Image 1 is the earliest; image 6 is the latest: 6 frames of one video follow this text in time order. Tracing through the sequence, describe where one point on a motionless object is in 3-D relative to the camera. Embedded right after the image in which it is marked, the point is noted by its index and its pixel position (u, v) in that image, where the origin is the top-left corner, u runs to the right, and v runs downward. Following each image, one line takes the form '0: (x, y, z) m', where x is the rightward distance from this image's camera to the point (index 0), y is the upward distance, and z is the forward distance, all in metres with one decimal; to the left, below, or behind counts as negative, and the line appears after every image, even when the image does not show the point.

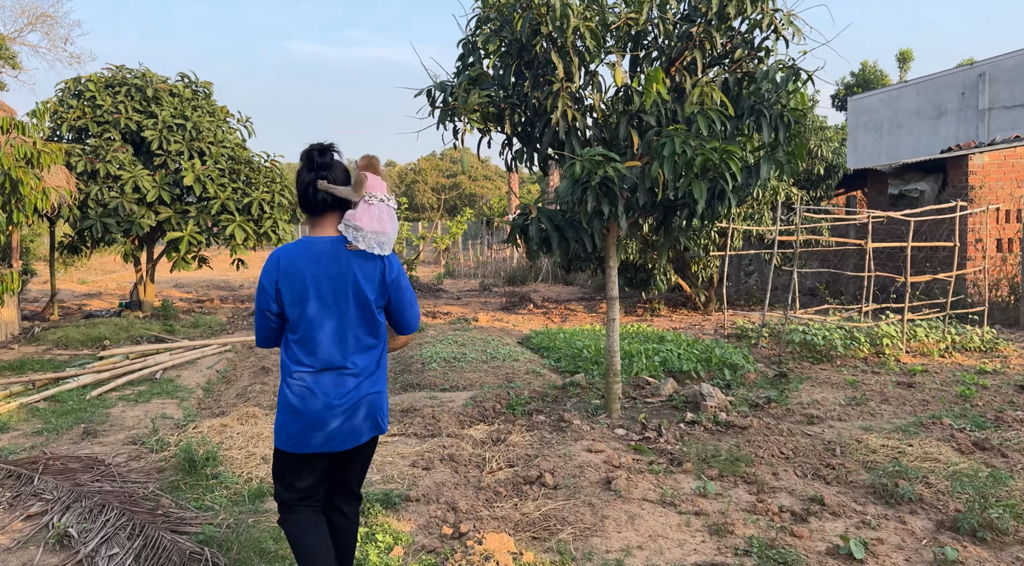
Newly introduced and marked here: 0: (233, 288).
0: (-5.6, -0.1, +14.5) m
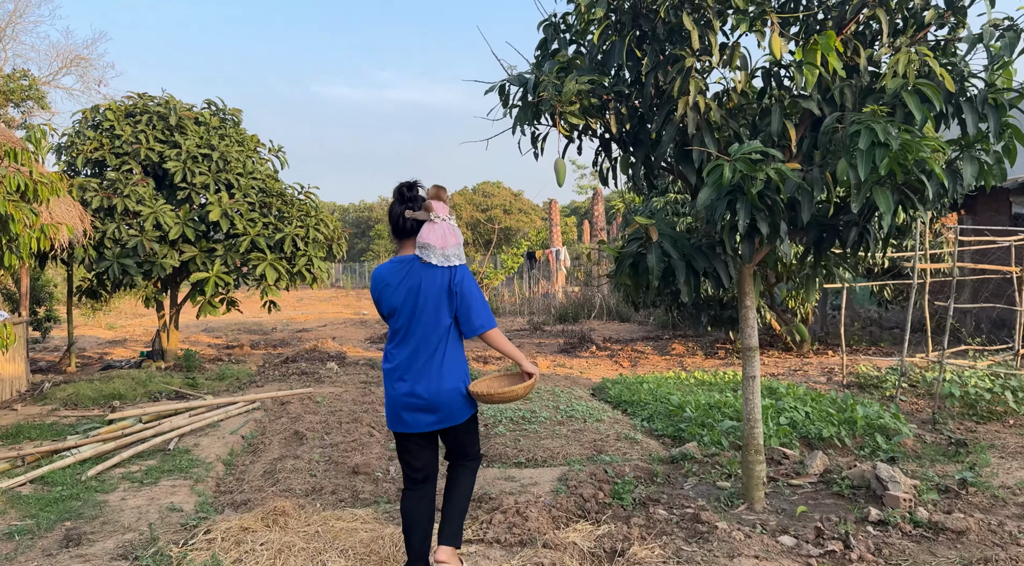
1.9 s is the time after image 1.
0: (-4.6, -0.9, +13.5) m
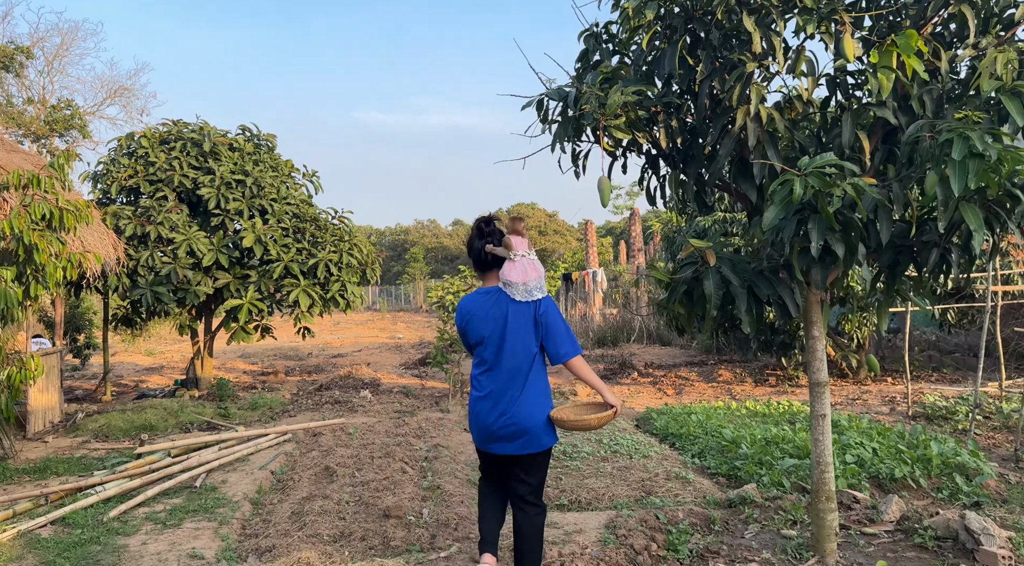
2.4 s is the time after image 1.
0: (-3.9, -1.4, +13.4) m
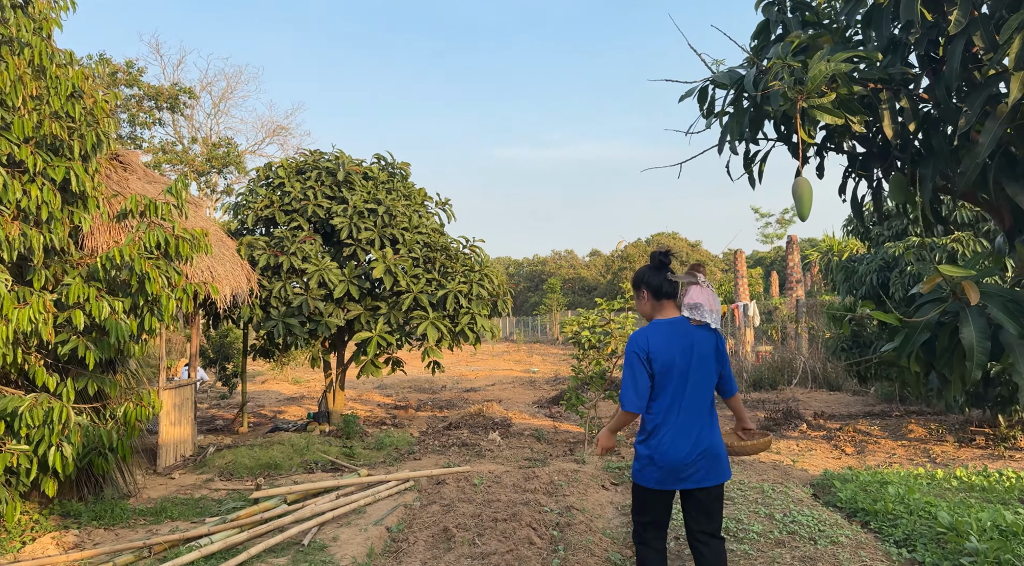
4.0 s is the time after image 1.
0: (-1.4, -1.9, +13.1) m
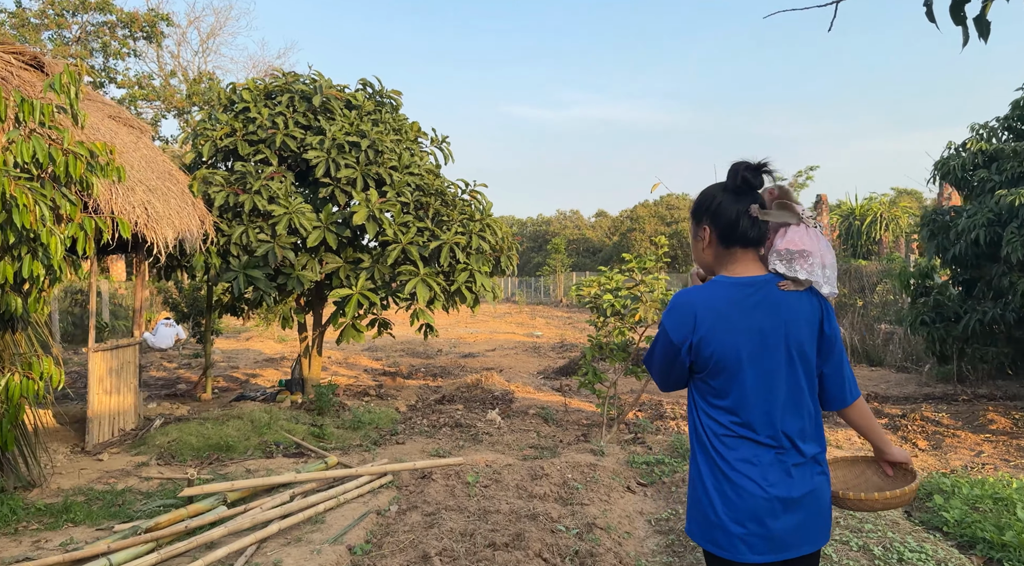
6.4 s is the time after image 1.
0: (-1.4, -1.2, +11.8) m
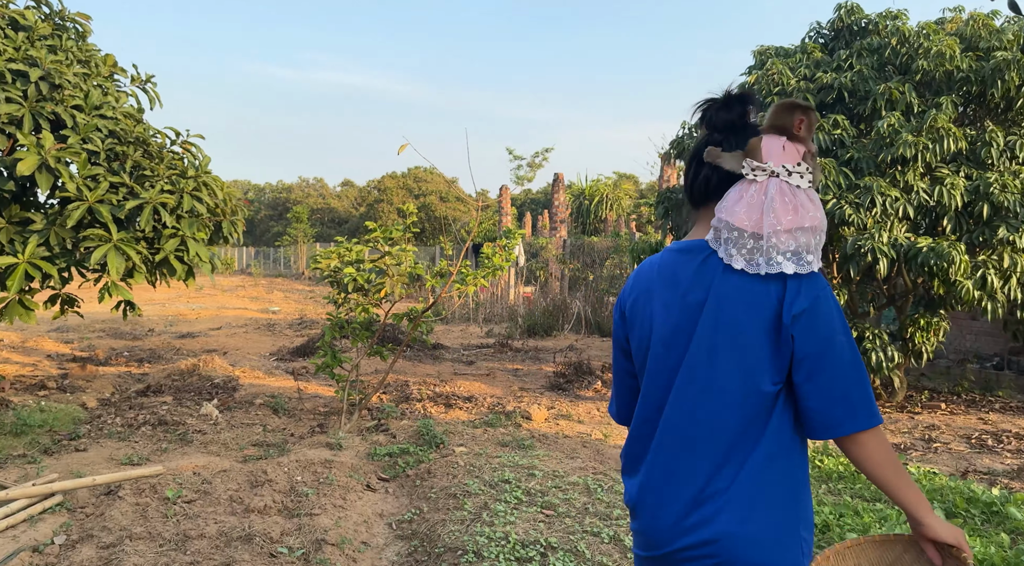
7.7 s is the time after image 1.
0: (-5.3, -0.7, +10.1) m
